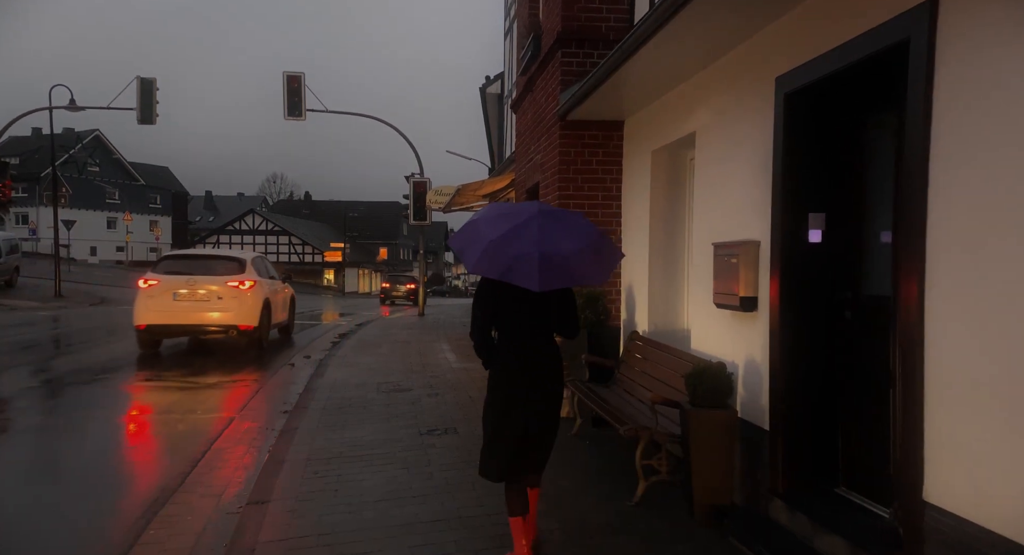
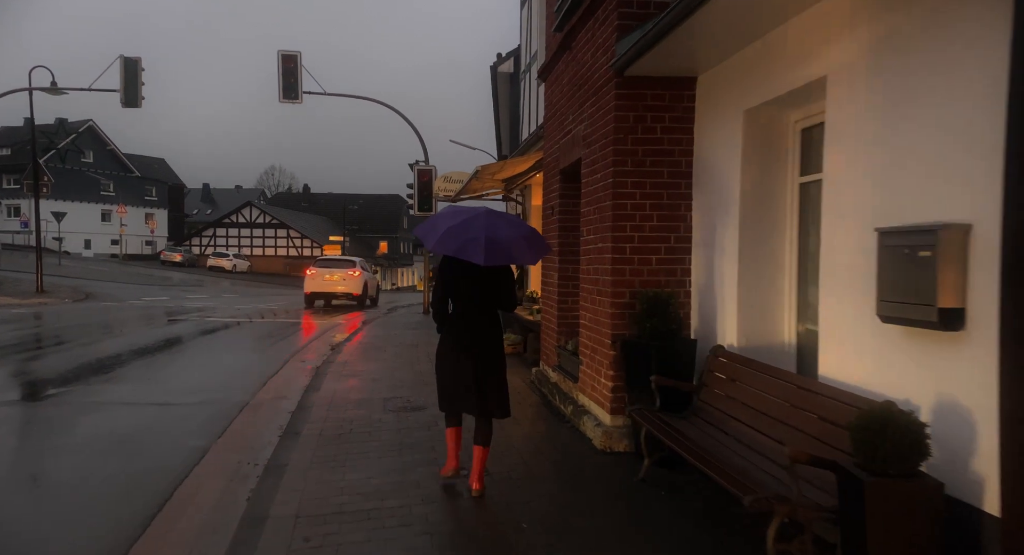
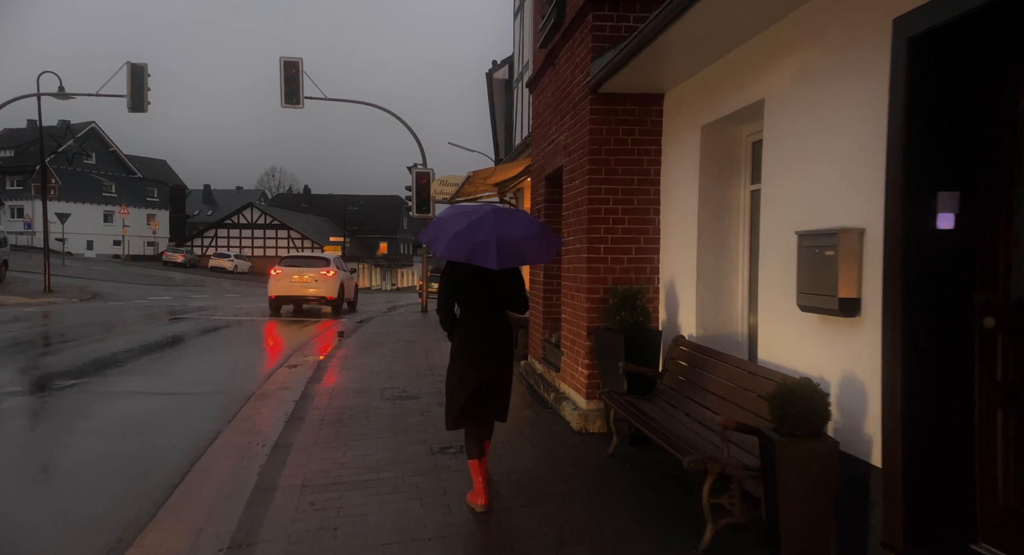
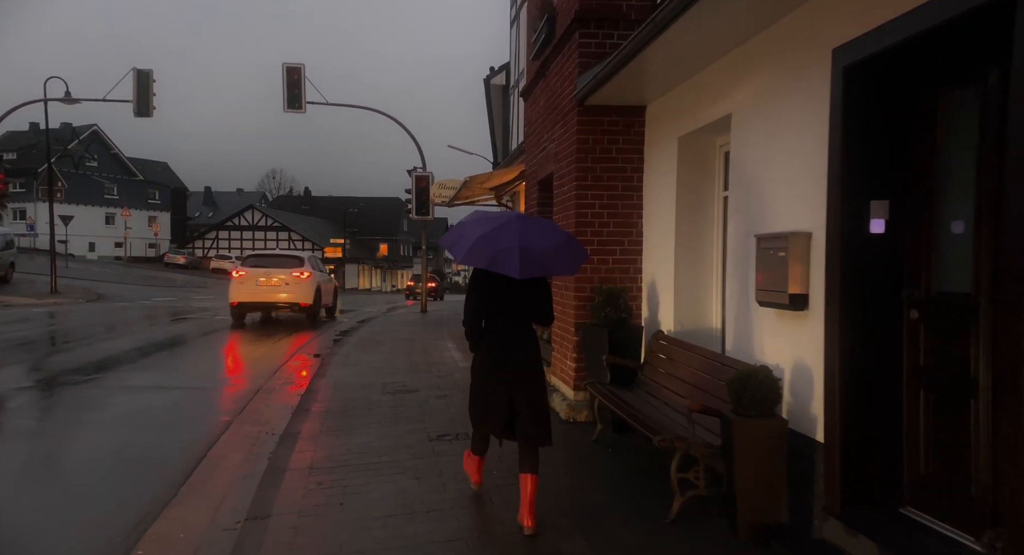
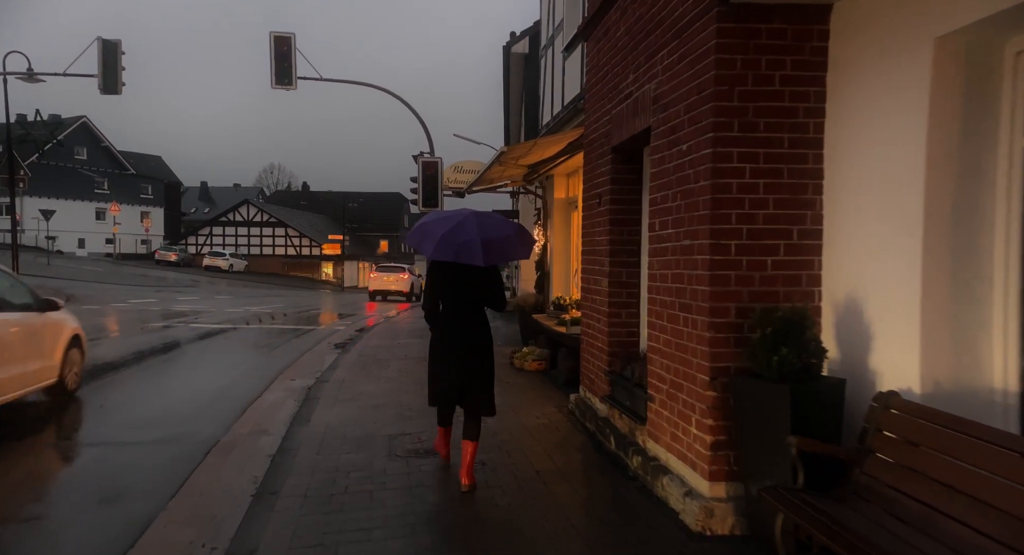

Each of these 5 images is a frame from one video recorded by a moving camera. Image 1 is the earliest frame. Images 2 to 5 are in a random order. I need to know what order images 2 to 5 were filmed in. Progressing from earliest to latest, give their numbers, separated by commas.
4, 3, 2, 5
